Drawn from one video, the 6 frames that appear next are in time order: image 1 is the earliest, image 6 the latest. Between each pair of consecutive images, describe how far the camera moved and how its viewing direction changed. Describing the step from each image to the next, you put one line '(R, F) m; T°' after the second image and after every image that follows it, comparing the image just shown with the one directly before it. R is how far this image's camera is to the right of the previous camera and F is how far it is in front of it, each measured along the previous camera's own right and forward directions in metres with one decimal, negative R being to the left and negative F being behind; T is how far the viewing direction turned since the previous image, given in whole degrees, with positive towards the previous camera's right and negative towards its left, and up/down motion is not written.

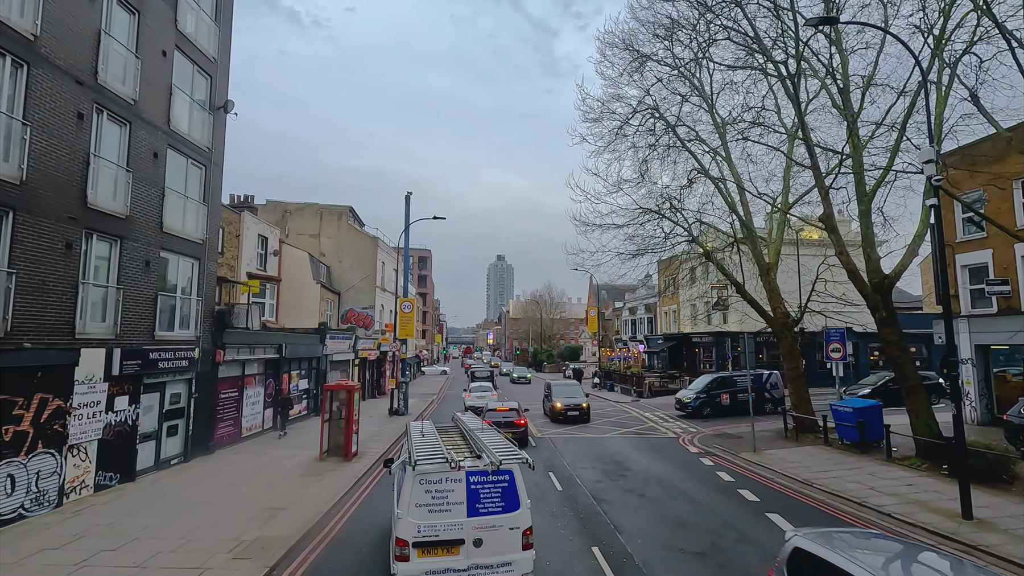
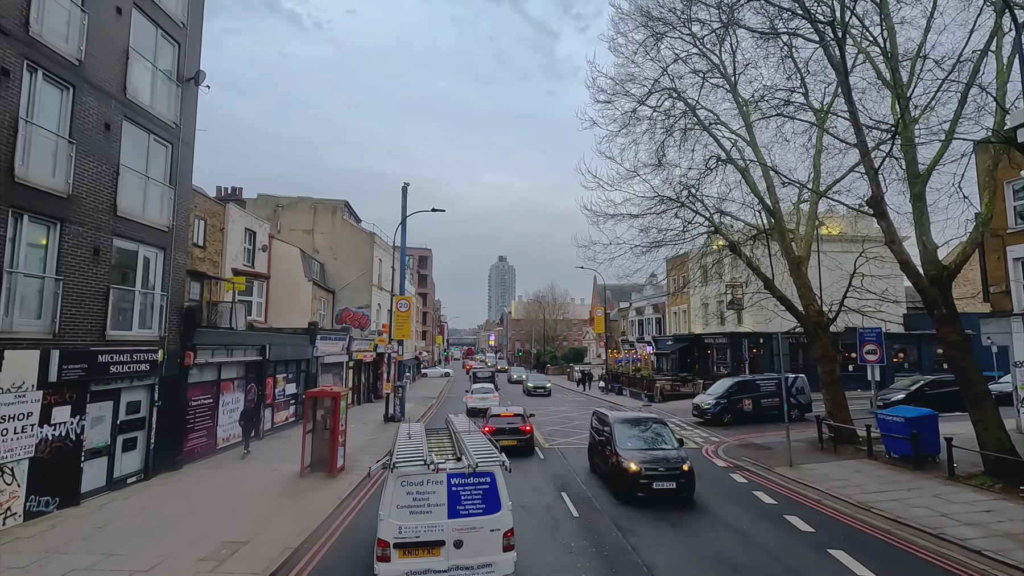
(-0.1, +1.6) m; 0°
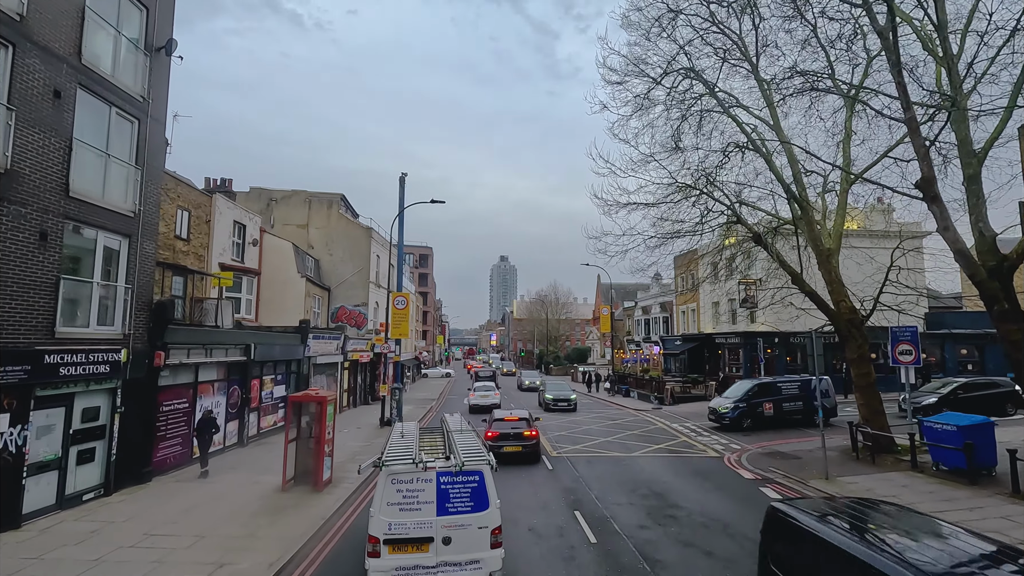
(-0.1, +1.3) m; 0°
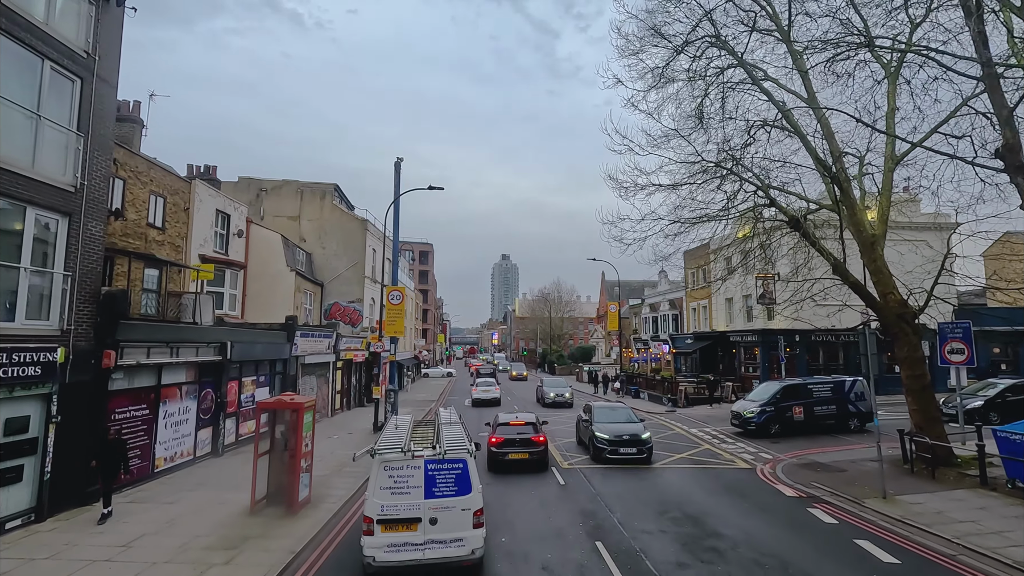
(-0.1, +1.6) m; 0°
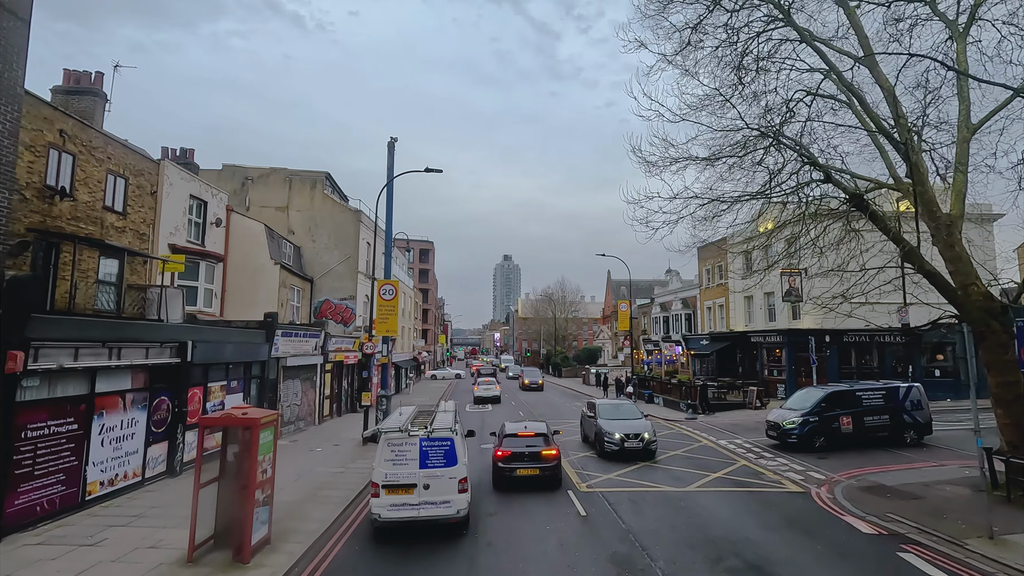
(-0.2, +2.1) m; 0°
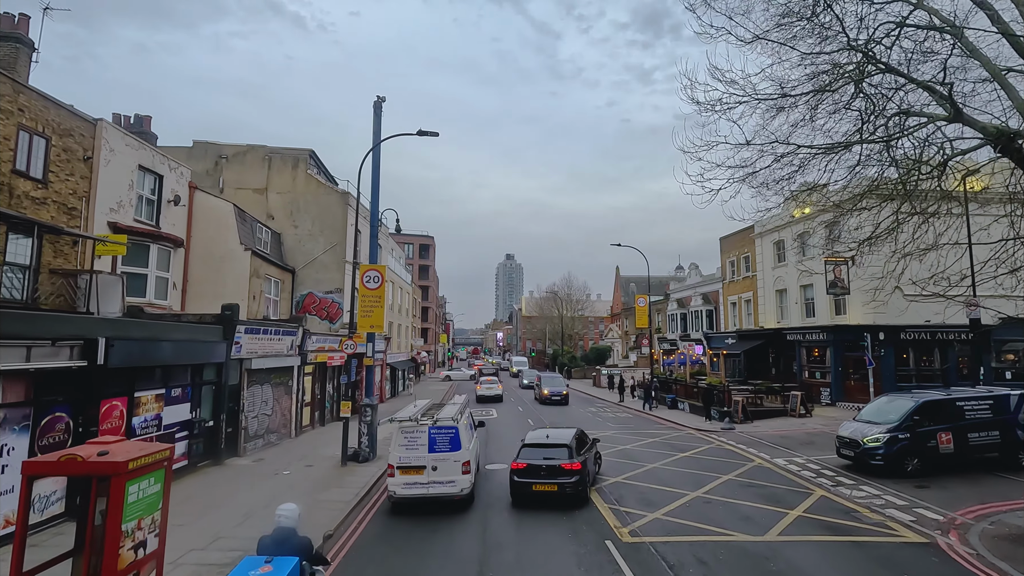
(-0.2, +3.0) m; 0°
